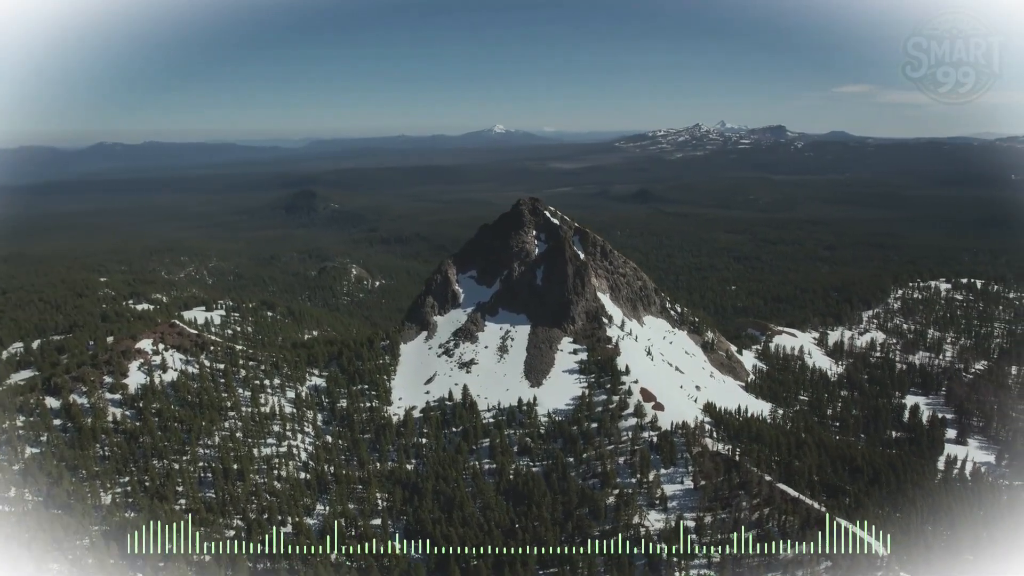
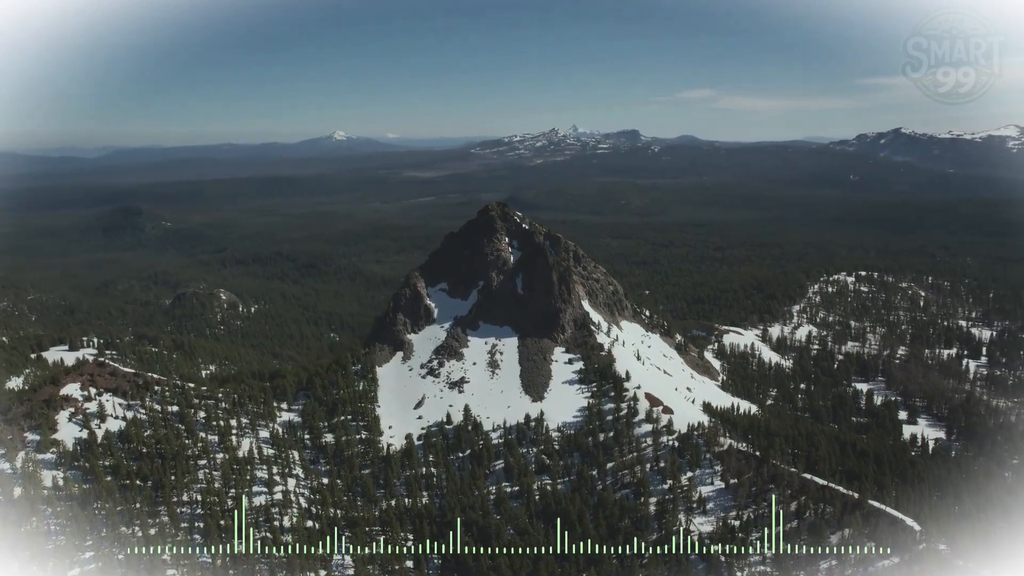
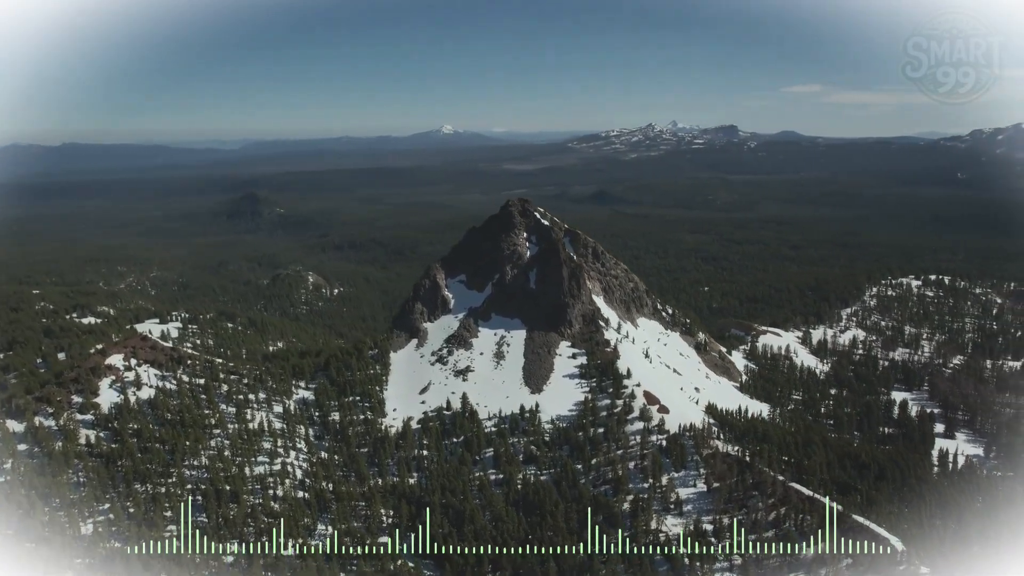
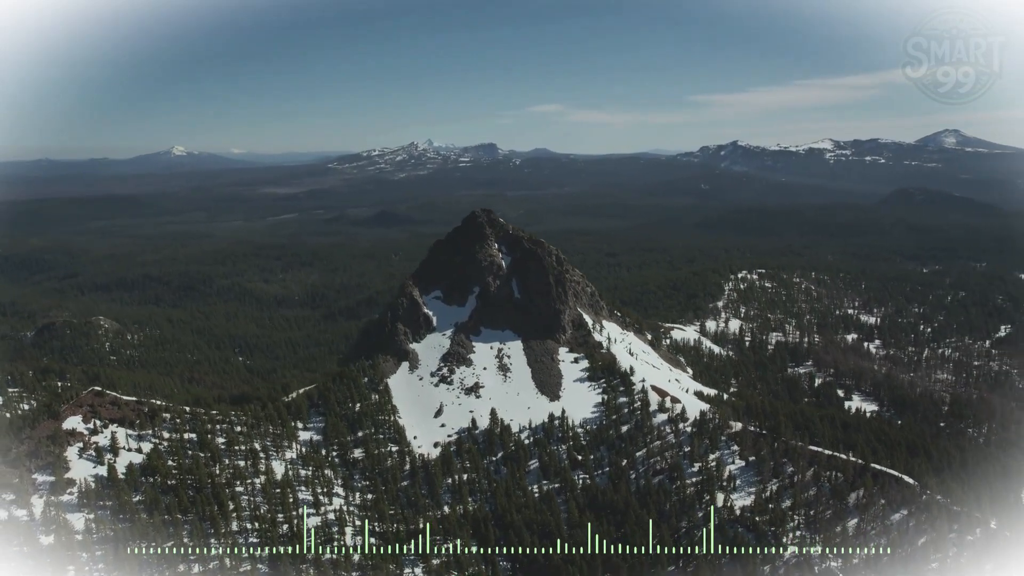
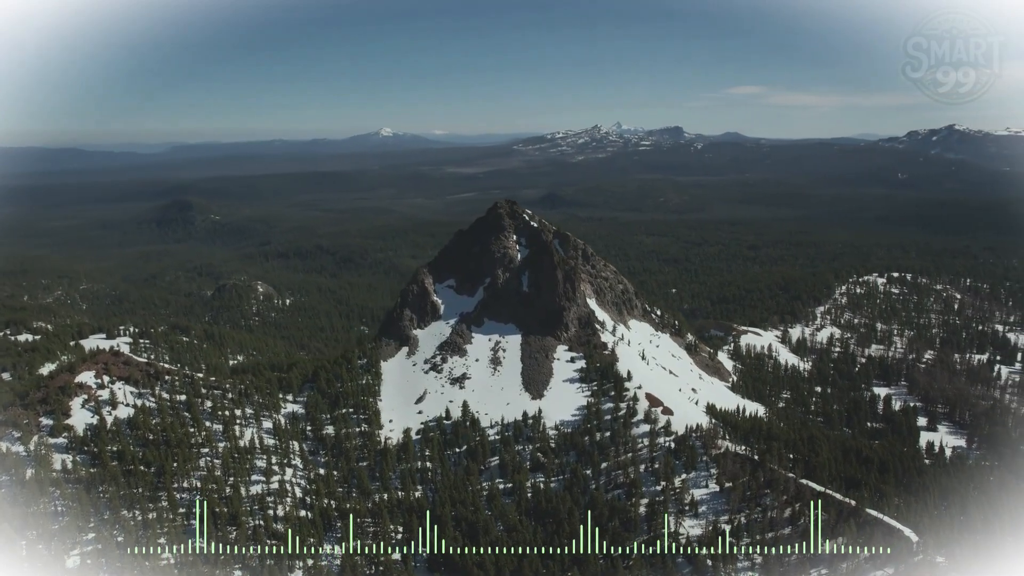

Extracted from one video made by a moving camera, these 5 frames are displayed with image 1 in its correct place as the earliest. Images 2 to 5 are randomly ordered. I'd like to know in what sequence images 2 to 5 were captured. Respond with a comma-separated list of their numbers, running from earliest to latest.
3, 5, 2, 4
